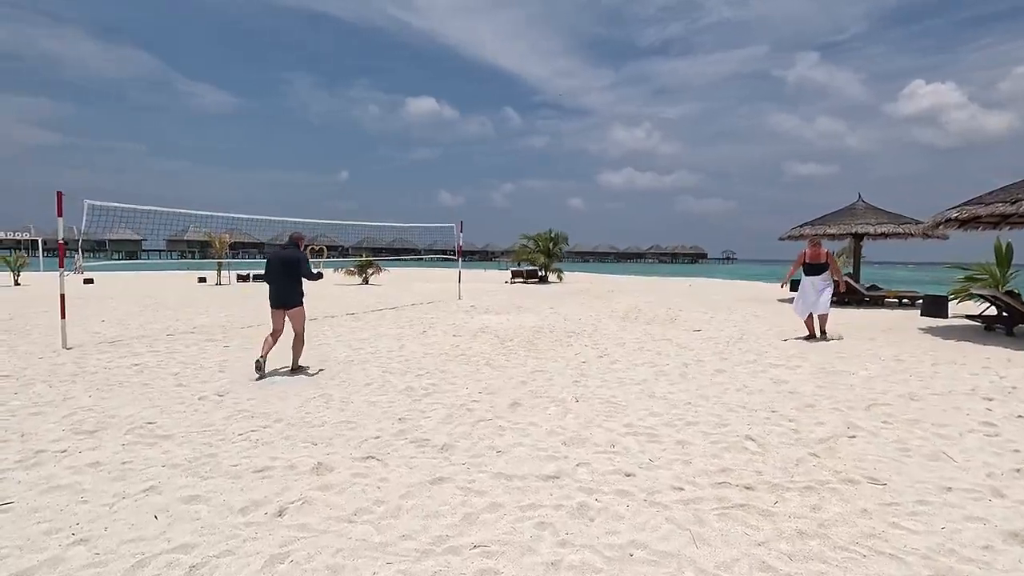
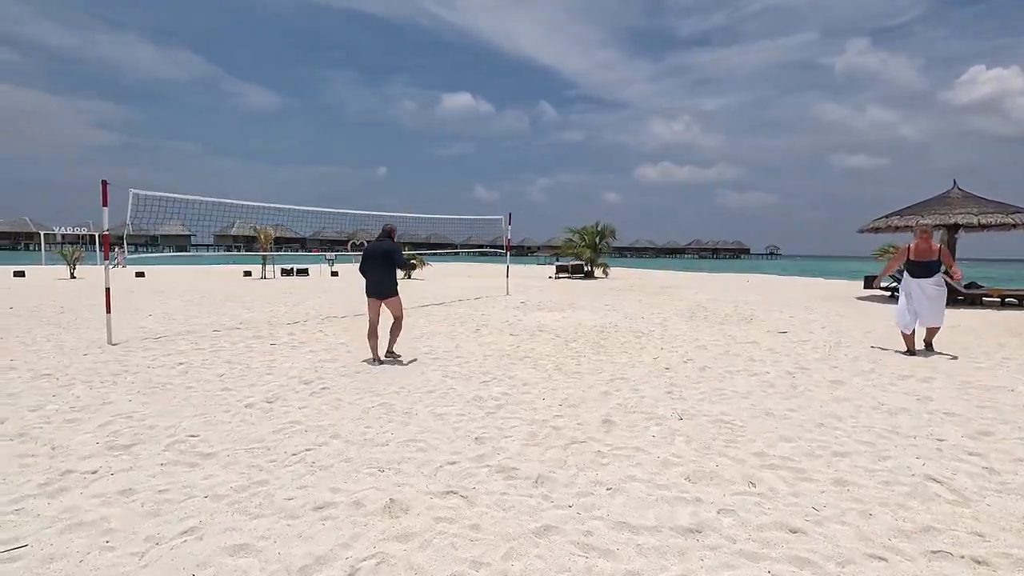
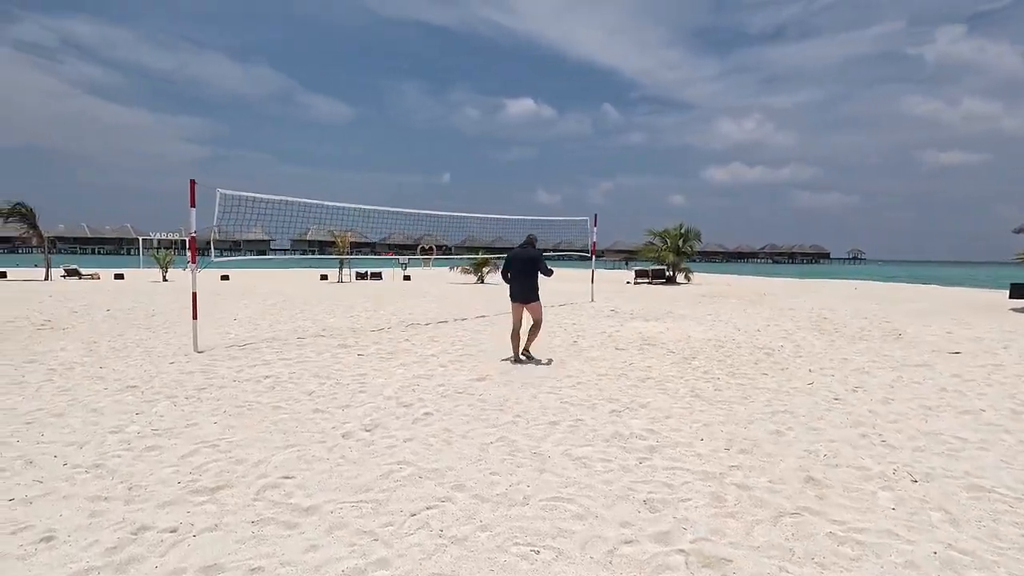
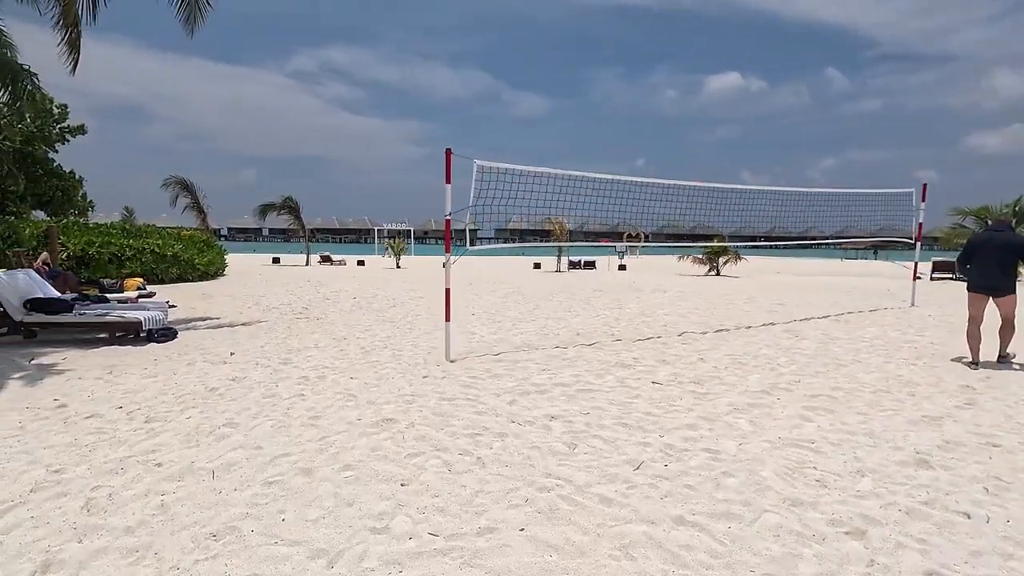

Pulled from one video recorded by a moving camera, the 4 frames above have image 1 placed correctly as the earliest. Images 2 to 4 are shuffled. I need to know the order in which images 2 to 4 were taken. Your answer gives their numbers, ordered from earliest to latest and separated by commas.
2, 3, 4
